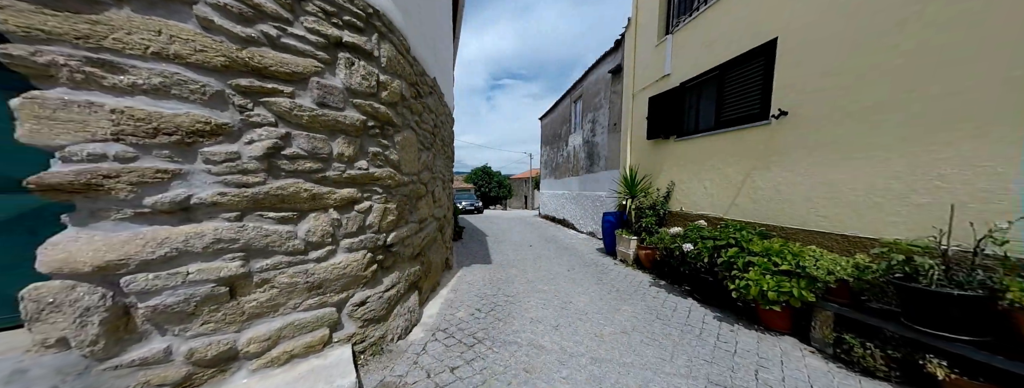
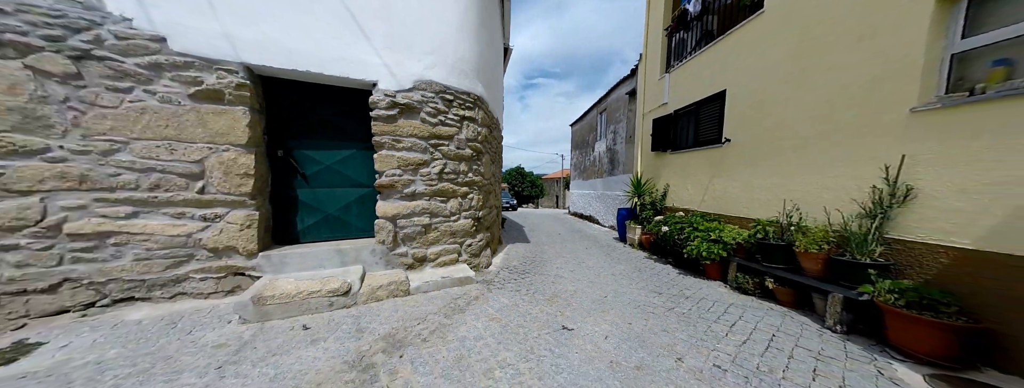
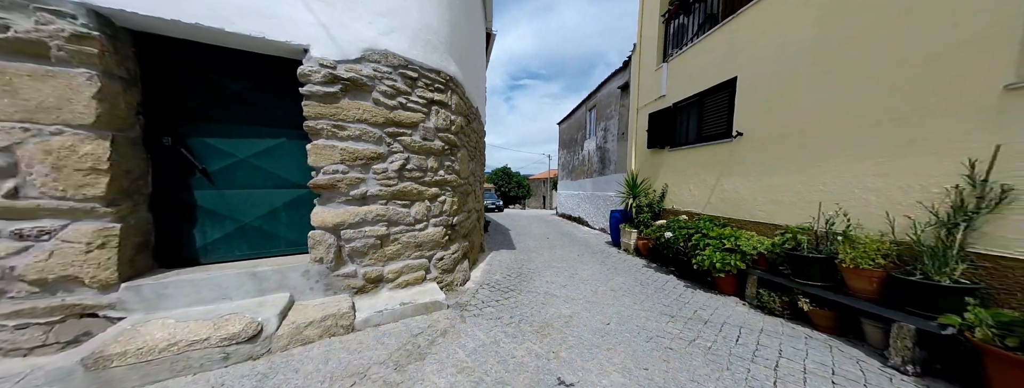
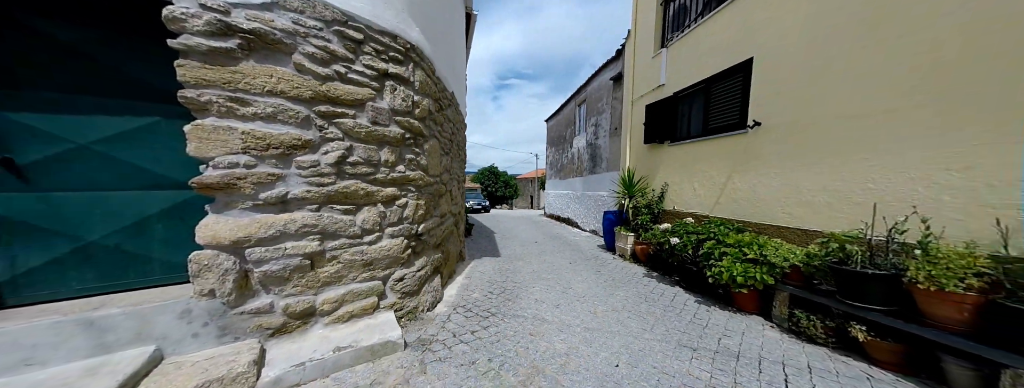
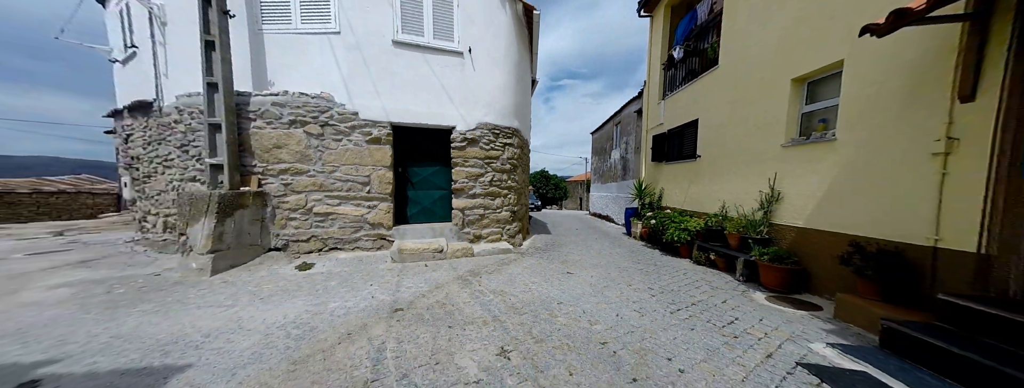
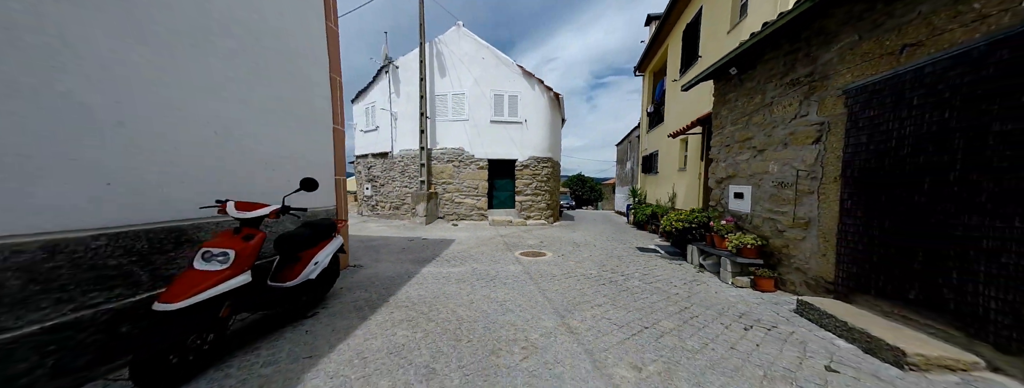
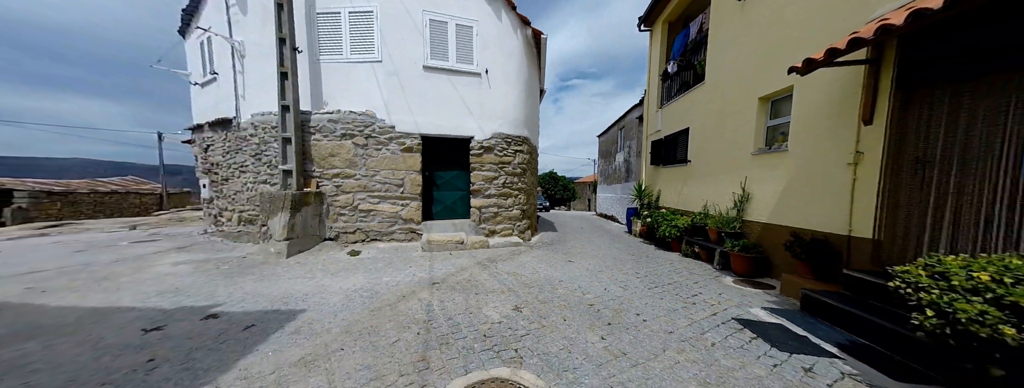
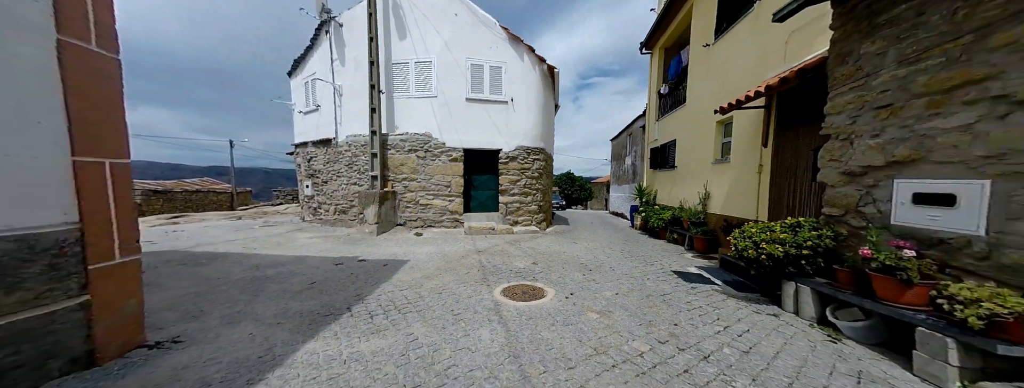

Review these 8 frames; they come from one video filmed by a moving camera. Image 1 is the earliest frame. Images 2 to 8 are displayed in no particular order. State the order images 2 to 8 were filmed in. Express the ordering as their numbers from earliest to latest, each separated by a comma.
4, 3, 2, 5, 7, 8, 6
